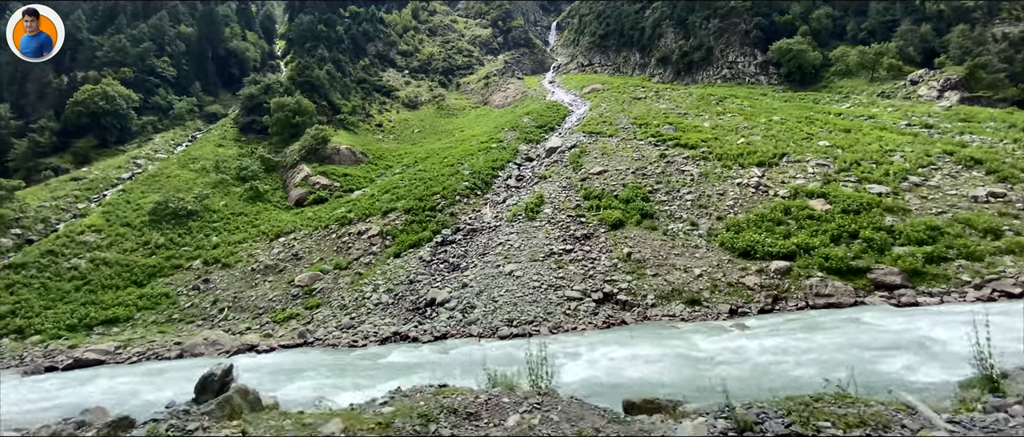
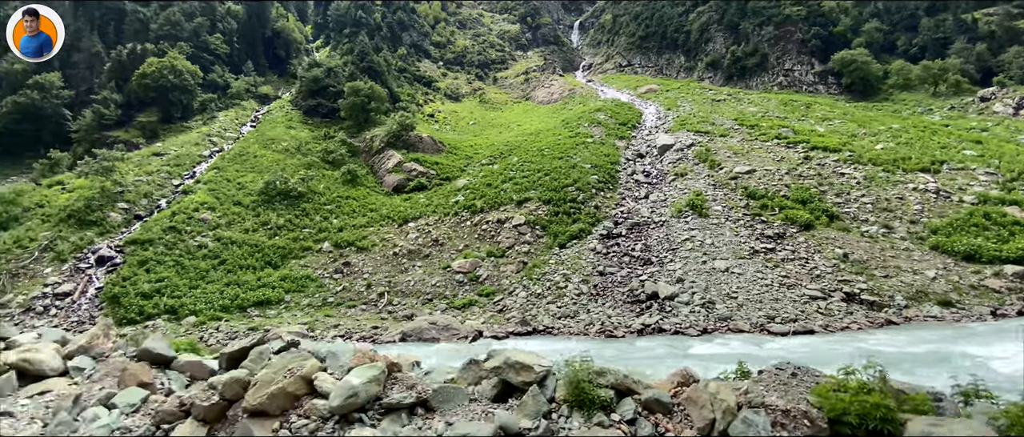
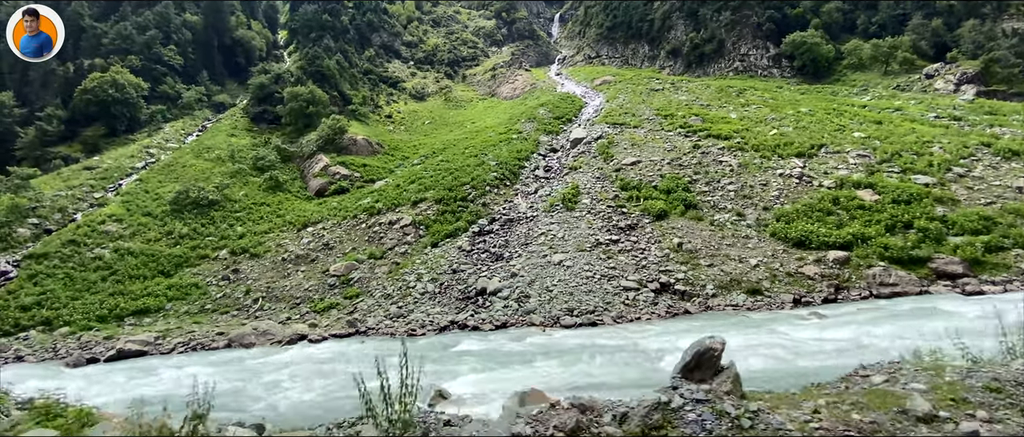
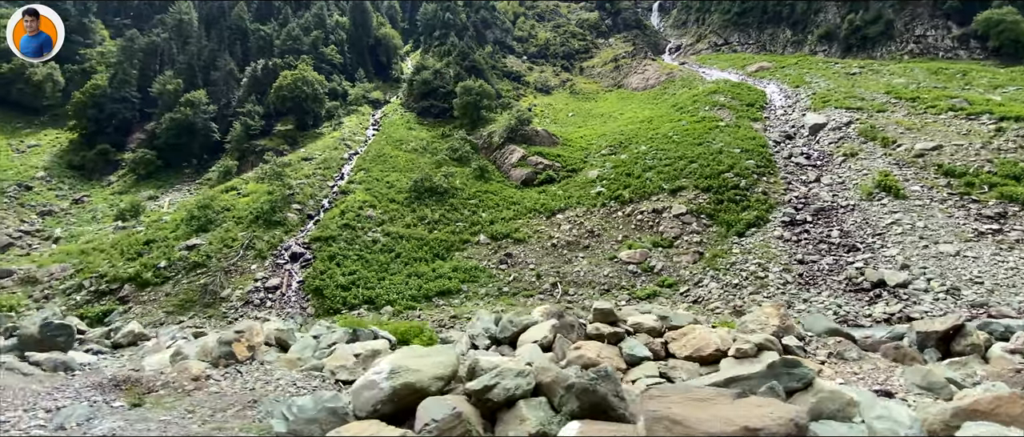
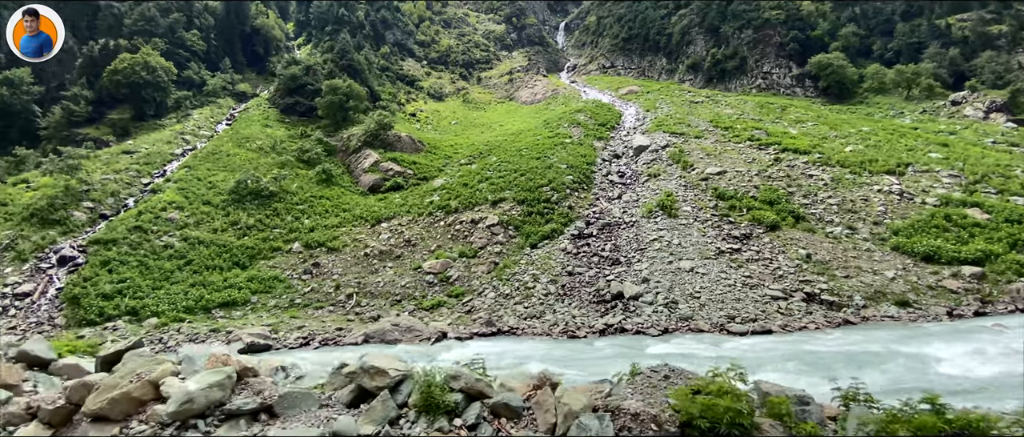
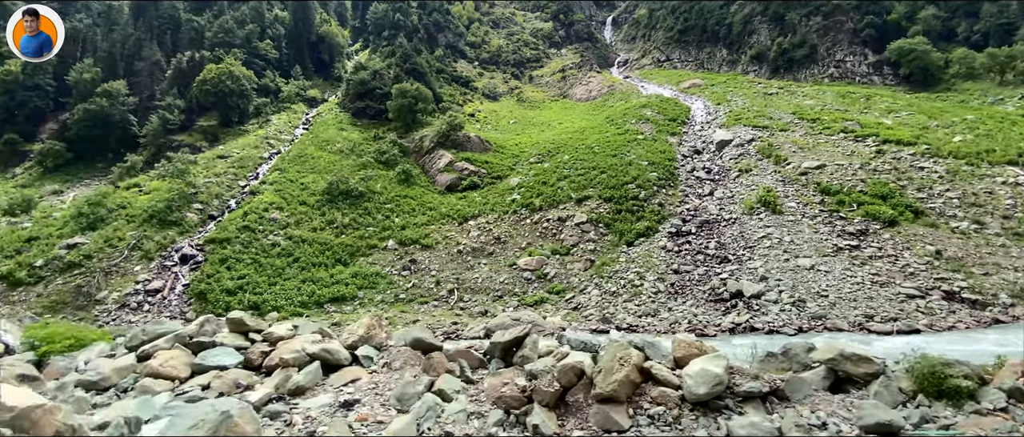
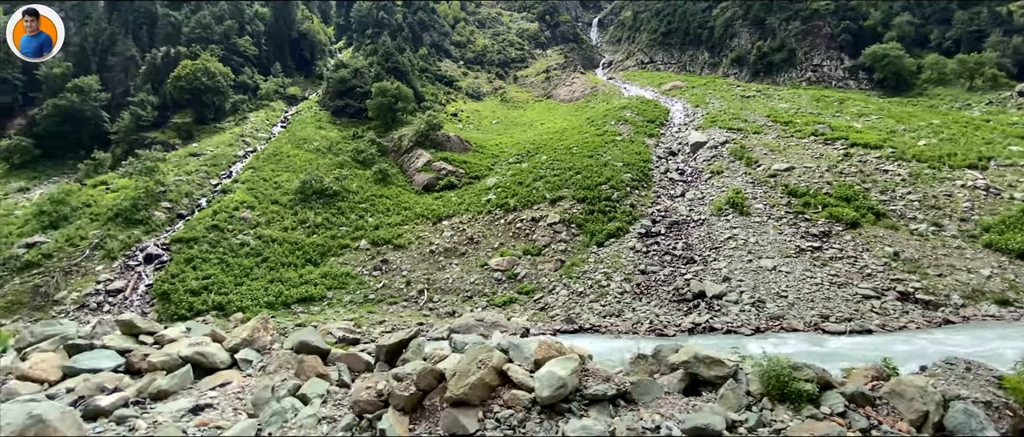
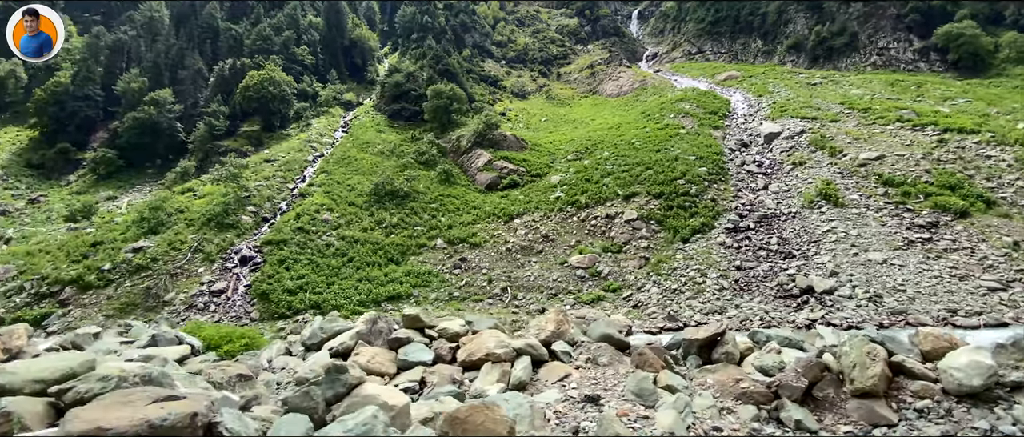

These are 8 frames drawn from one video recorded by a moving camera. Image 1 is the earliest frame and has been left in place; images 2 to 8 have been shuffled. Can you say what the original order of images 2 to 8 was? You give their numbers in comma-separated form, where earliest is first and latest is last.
3, 5, 2, 7, 6, 8, 4
